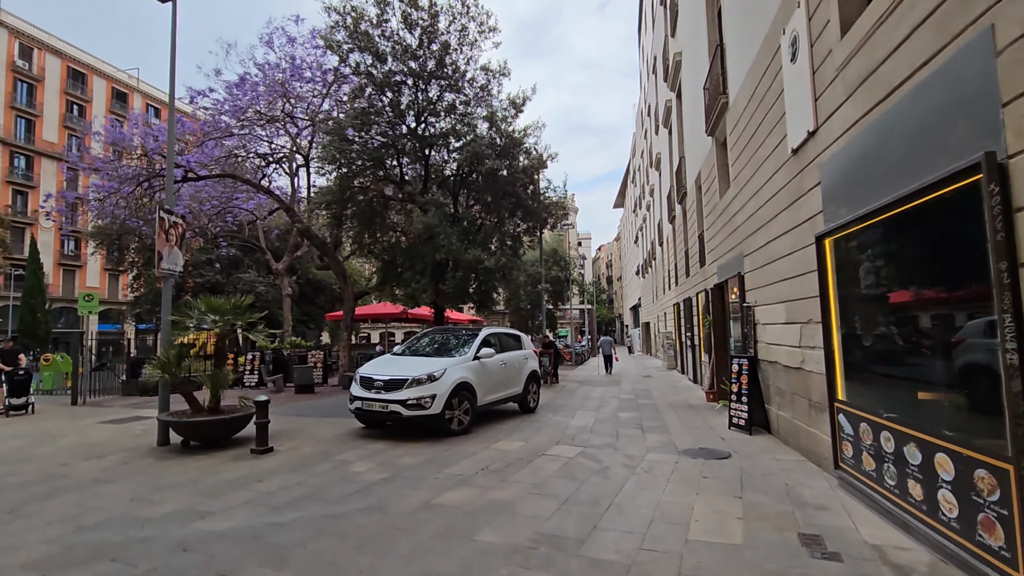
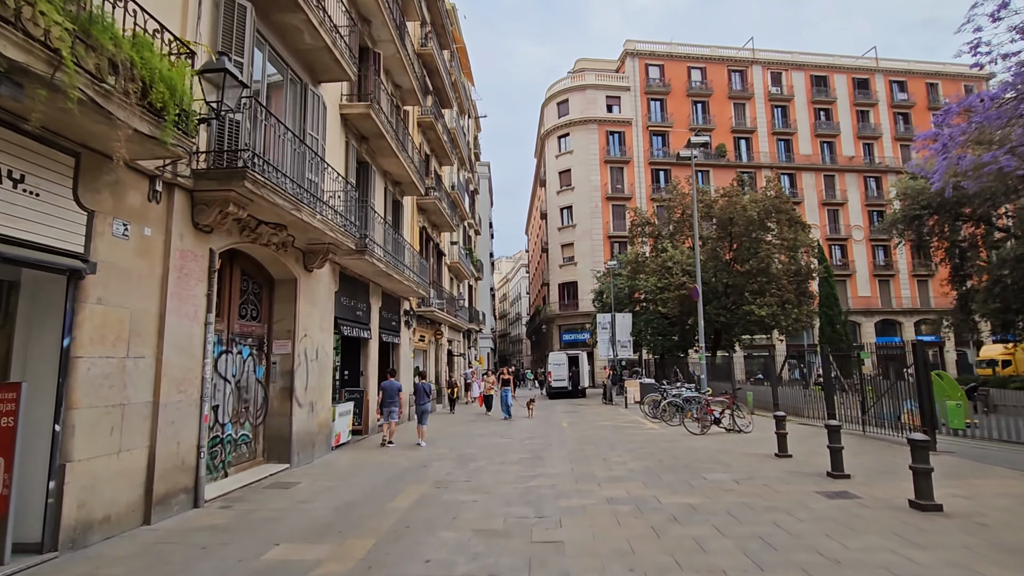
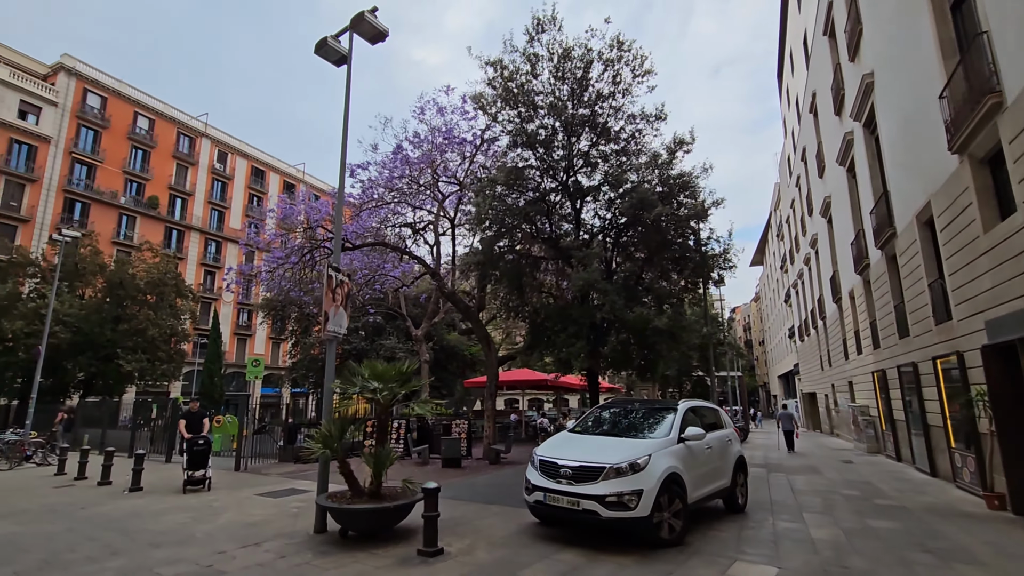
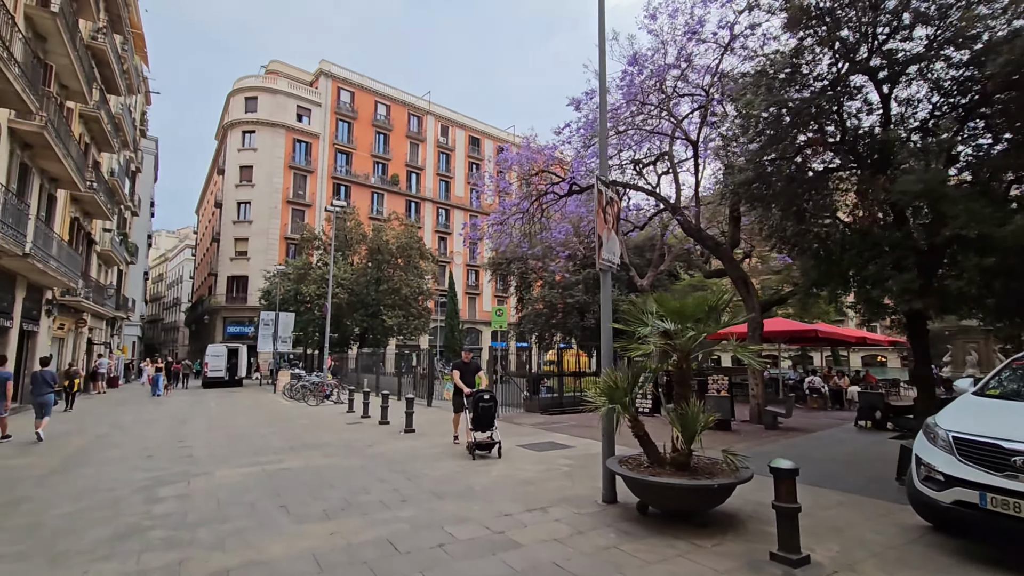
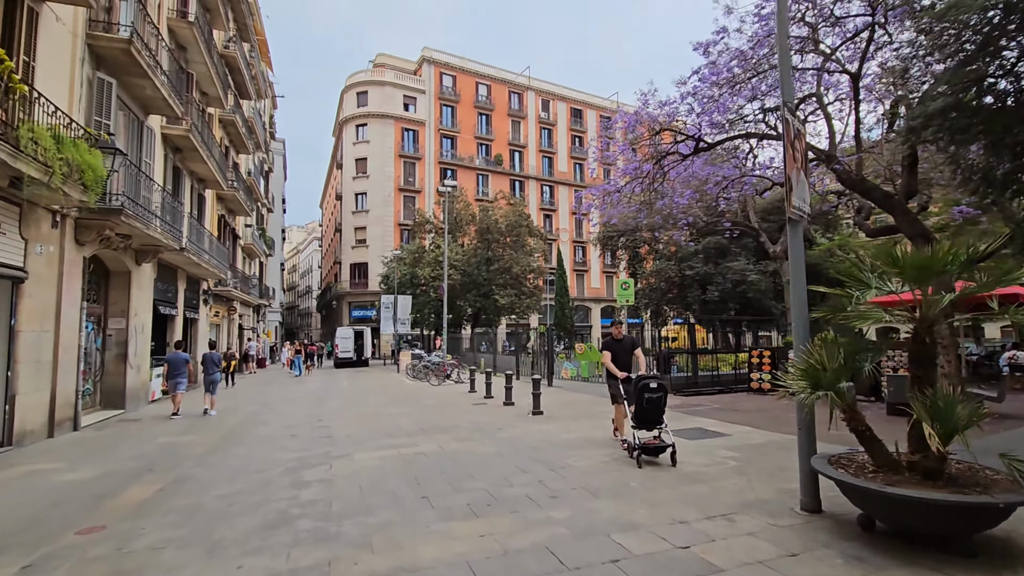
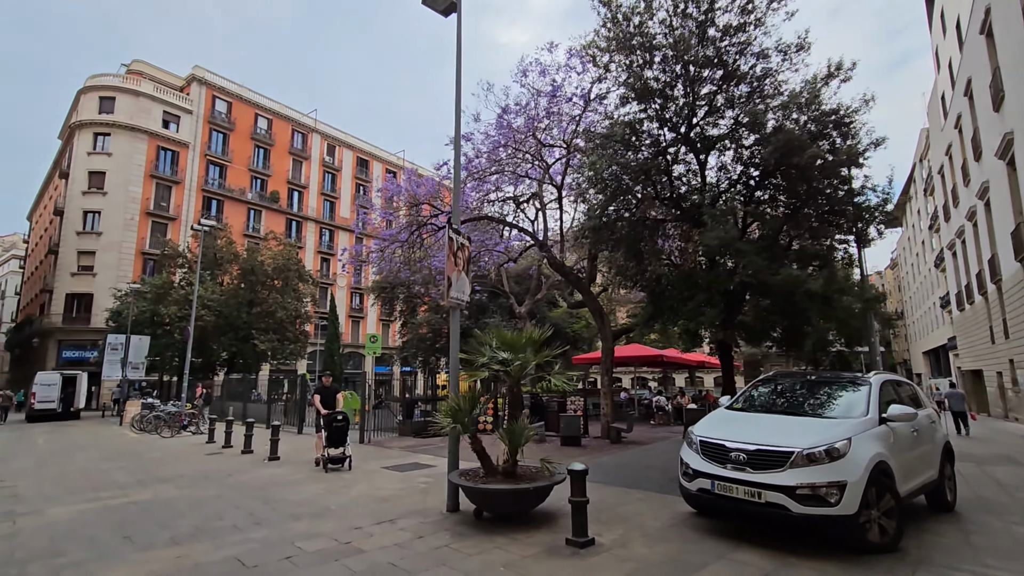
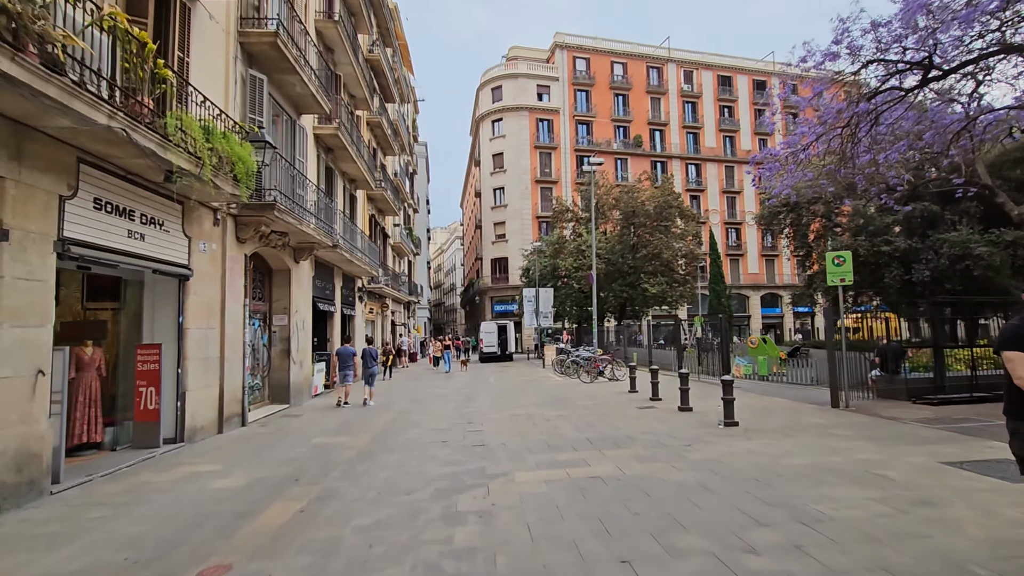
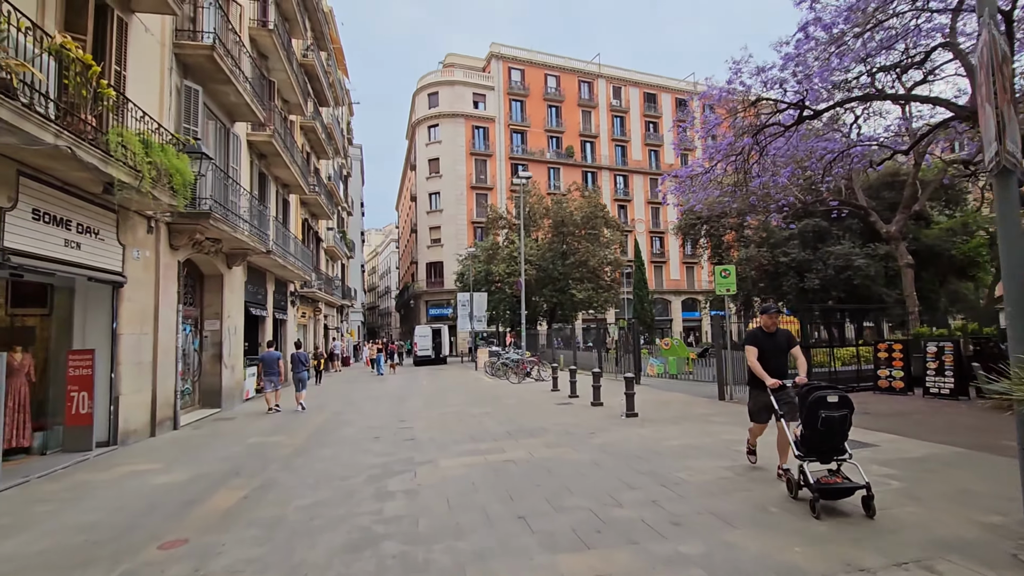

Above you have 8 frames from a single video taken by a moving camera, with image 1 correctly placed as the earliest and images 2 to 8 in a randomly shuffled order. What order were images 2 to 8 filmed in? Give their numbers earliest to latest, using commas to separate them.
3, 6, 4, 5, 8, 7, 2
